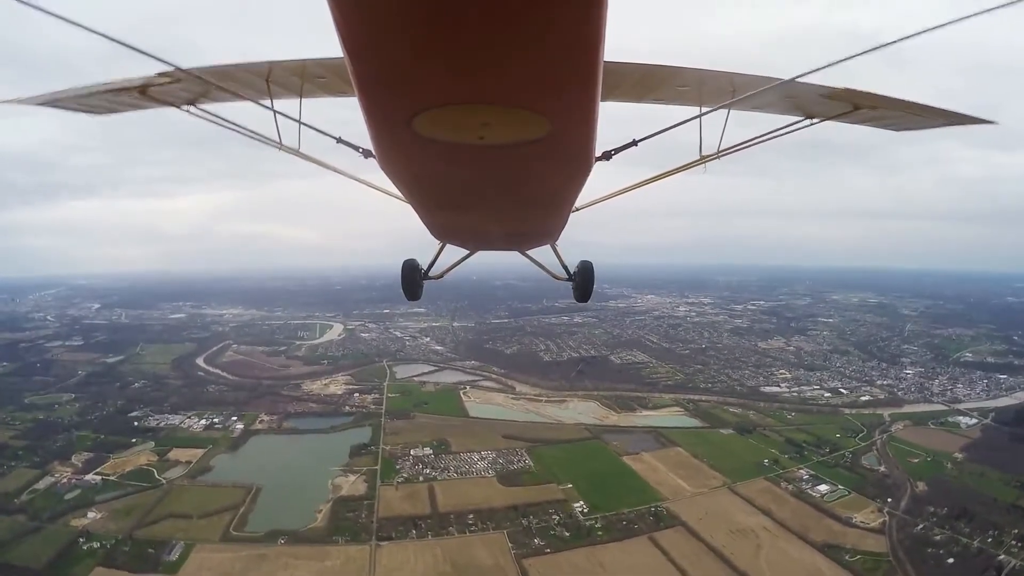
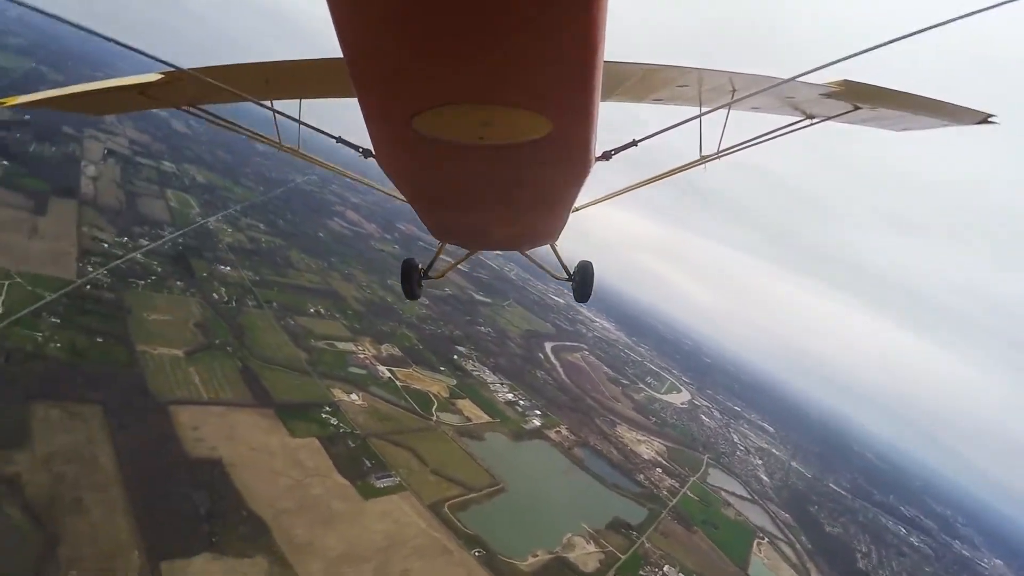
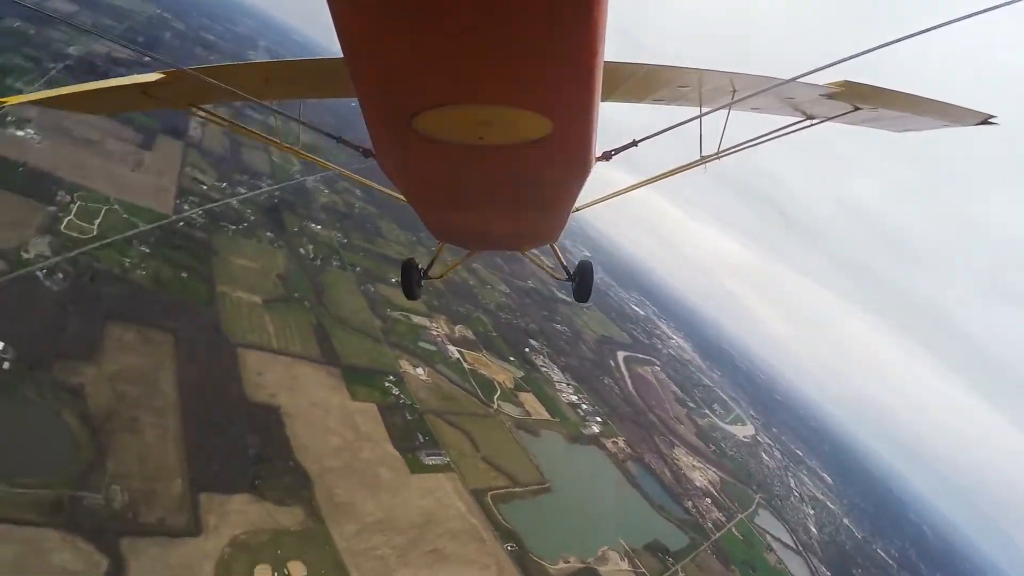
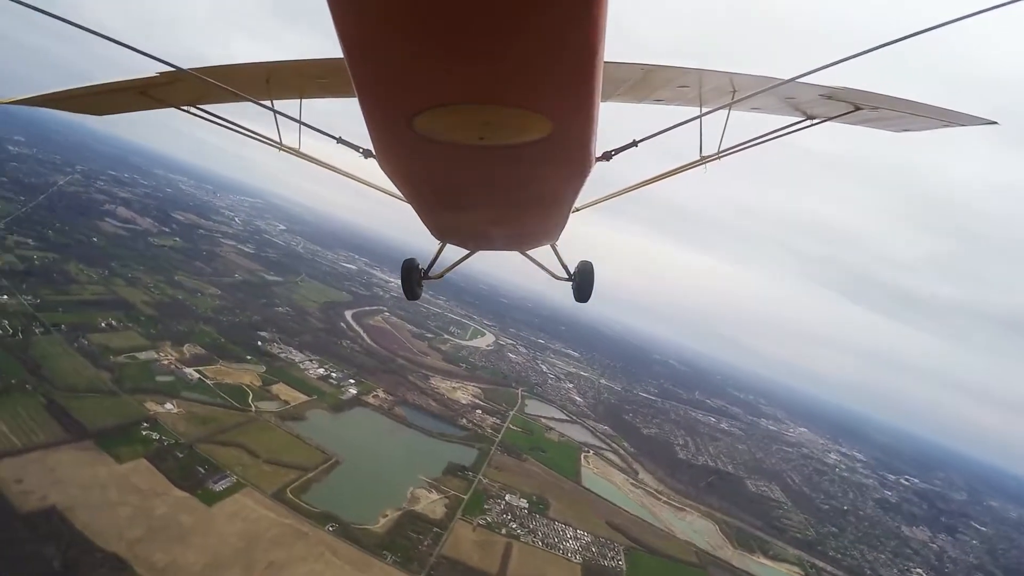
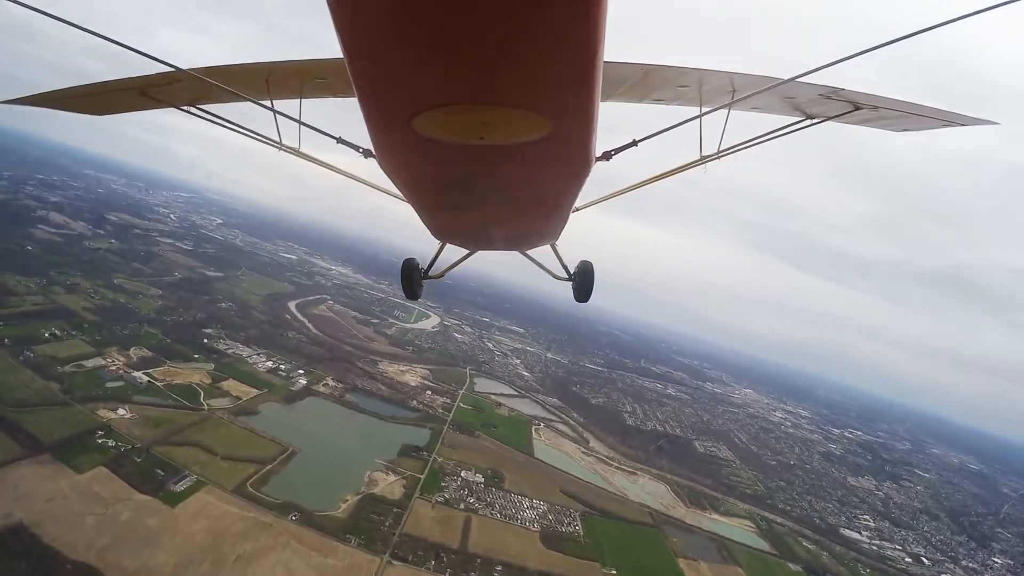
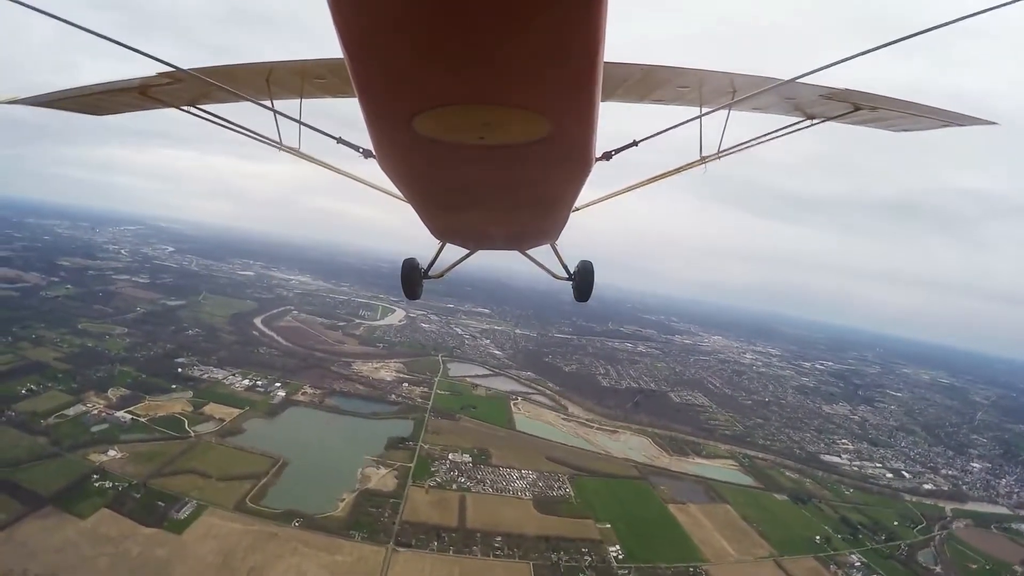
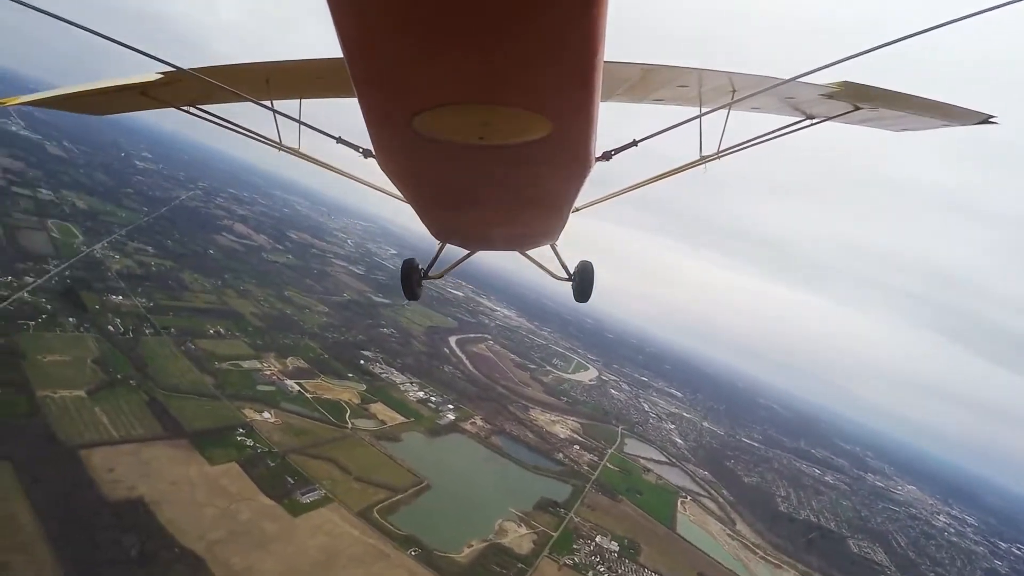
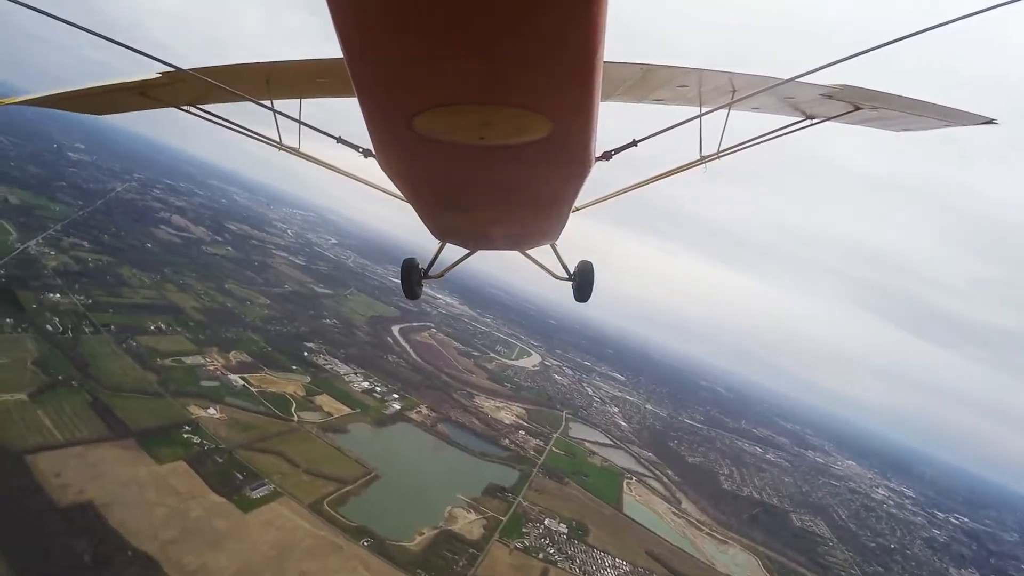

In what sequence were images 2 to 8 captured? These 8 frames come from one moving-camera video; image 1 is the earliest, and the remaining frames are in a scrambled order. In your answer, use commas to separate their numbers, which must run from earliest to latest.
6, 5, 4, 8, 7, 2, 3
